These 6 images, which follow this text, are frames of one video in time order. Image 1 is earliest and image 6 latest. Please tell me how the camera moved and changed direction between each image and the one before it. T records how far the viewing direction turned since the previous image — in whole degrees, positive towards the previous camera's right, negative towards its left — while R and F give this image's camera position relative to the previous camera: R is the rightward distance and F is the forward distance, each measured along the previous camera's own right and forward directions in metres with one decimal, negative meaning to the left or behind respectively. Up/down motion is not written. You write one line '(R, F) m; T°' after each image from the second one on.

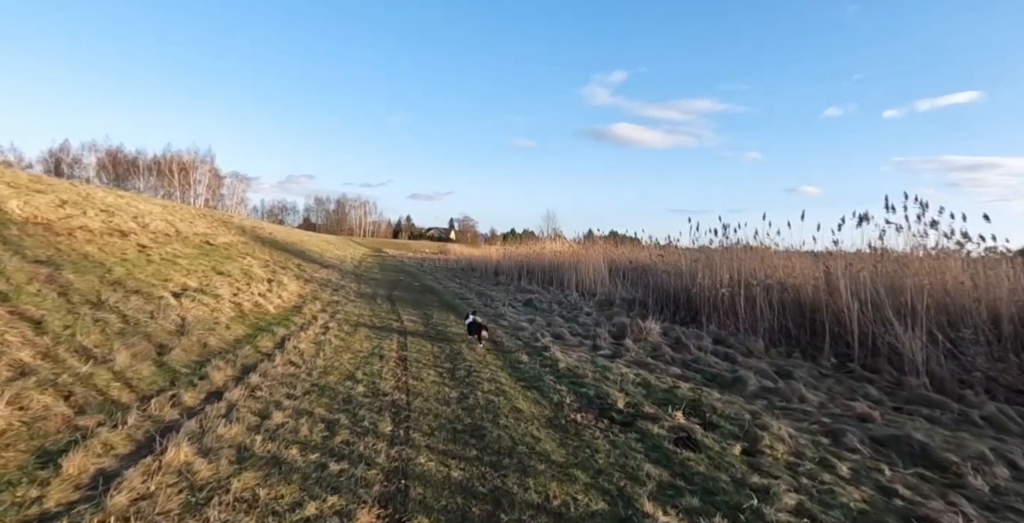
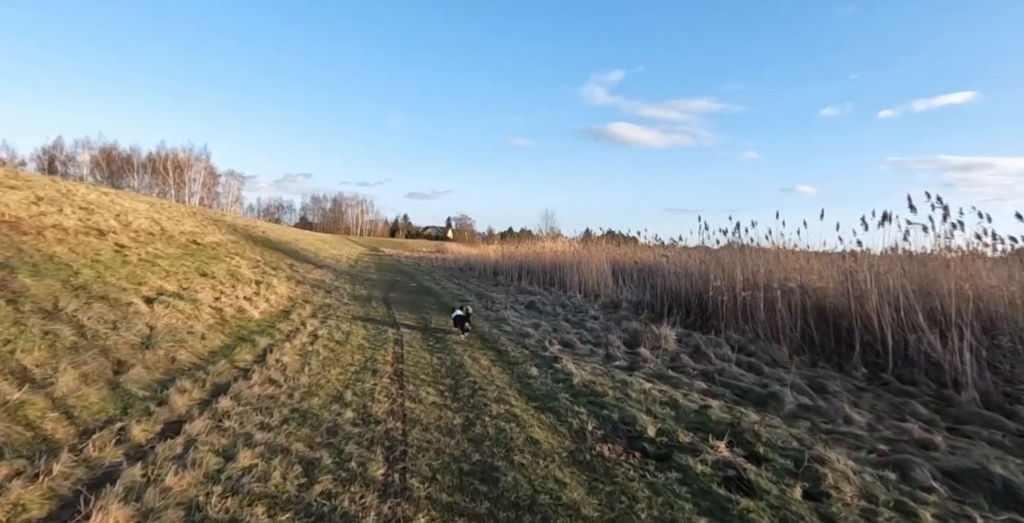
(-0.1, +0.6) m; 0°
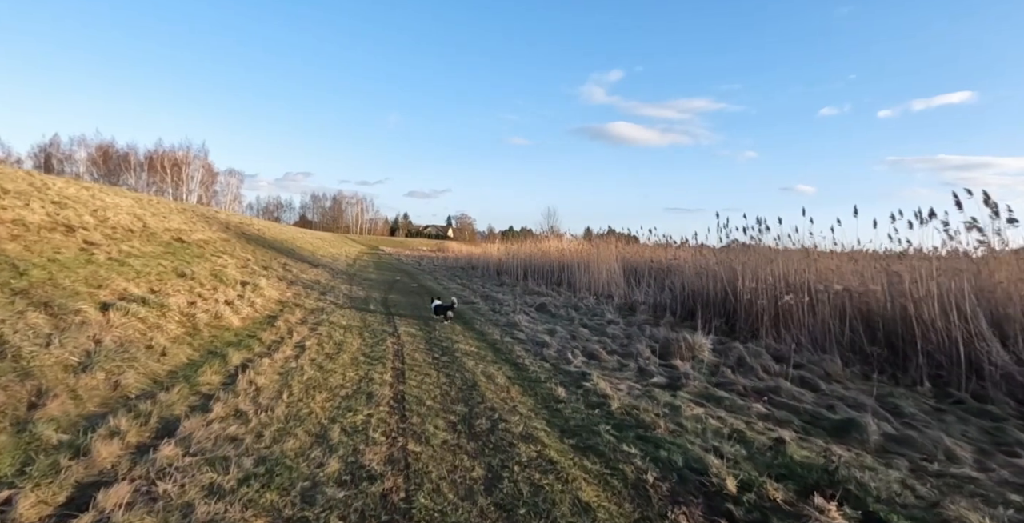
(-0.2, +0.9) m; 0°
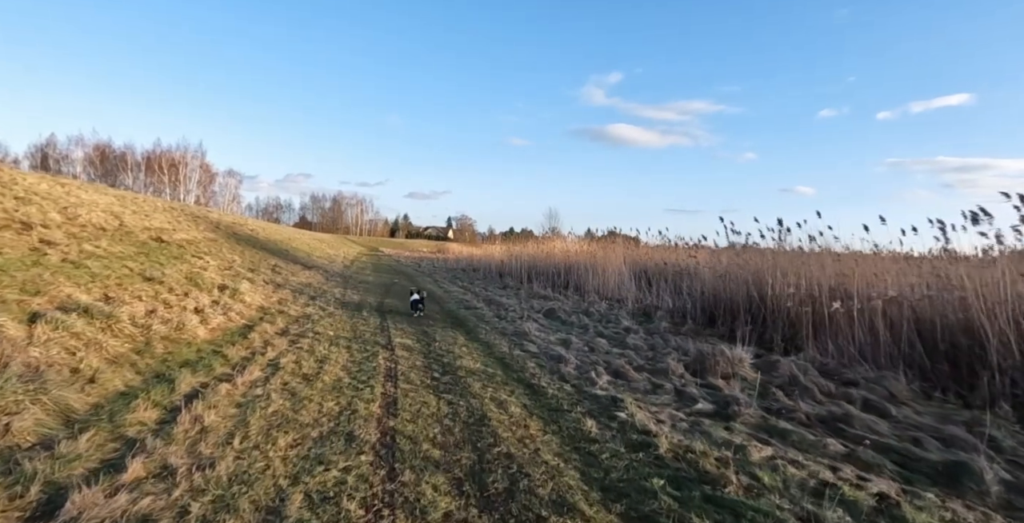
(-0.1, +0.9) m; 0°
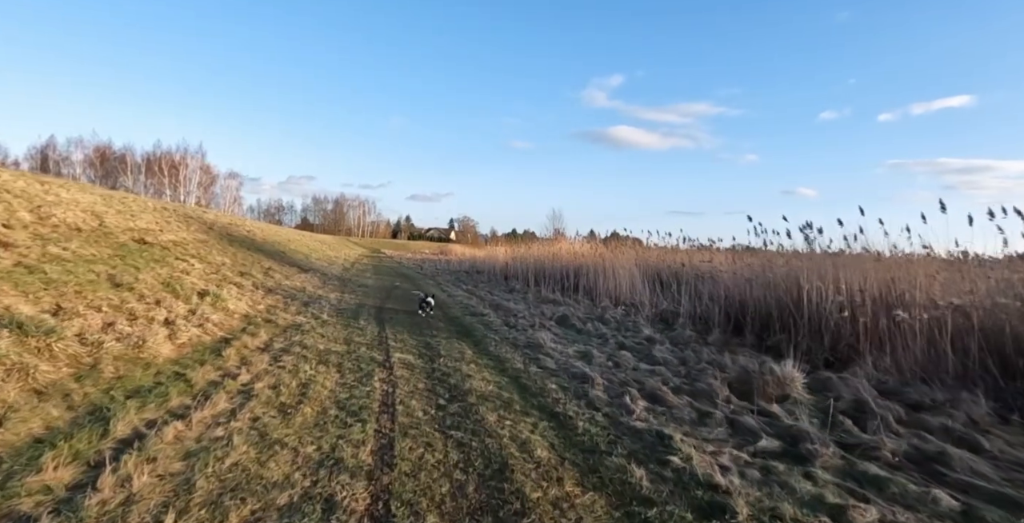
(-0.1, +0.8) m; 0°
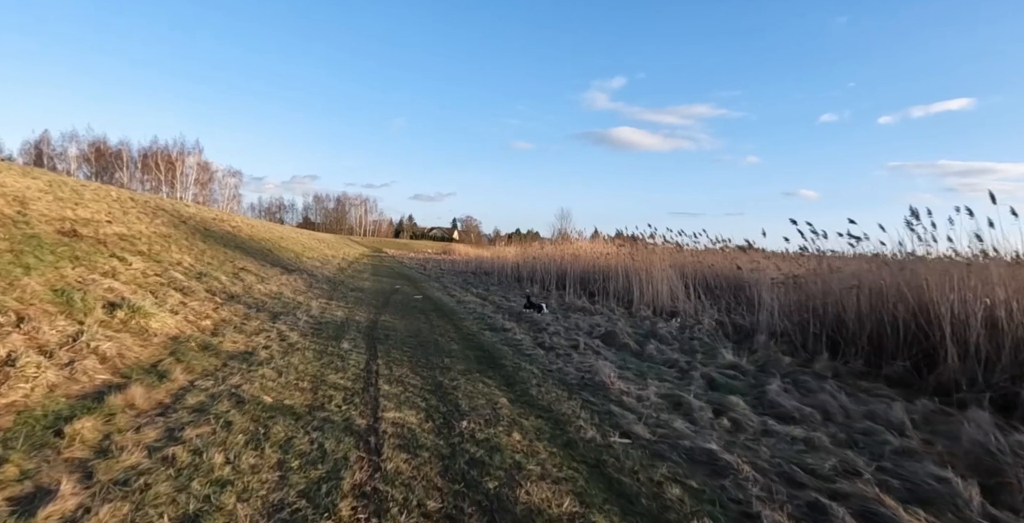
(-0.4, +2.3) m; 0°
